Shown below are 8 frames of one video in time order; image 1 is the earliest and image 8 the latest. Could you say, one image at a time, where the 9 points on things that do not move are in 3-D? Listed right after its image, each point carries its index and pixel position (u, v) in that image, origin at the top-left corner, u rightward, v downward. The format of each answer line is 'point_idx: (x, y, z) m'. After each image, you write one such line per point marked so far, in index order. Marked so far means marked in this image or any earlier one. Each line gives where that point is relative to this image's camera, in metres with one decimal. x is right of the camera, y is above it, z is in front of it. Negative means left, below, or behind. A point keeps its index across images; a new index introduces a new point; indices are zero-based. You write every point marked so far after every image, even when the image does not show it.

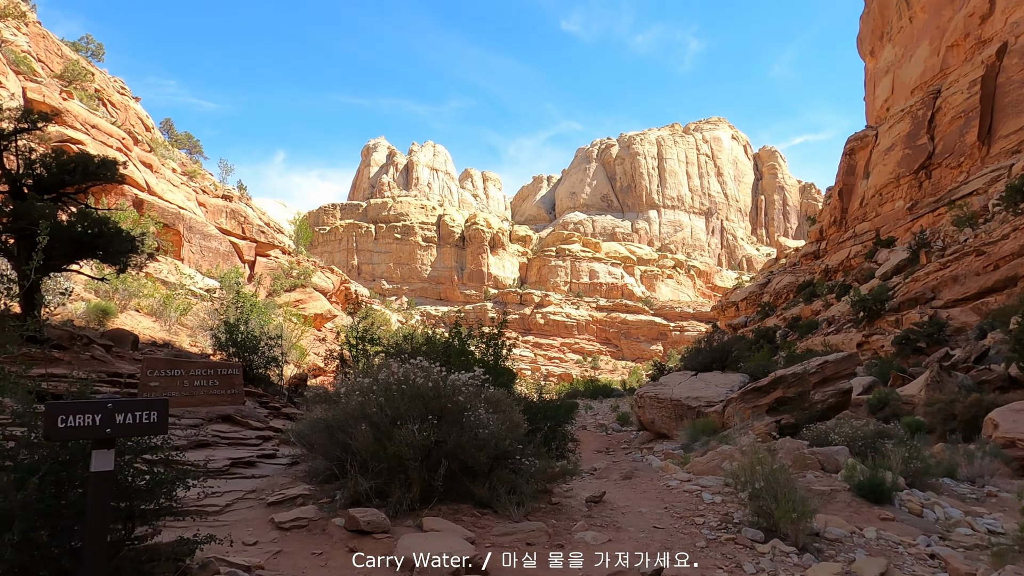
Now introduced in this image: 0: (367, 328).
0: (-2.9, -0.8, +13.2) m
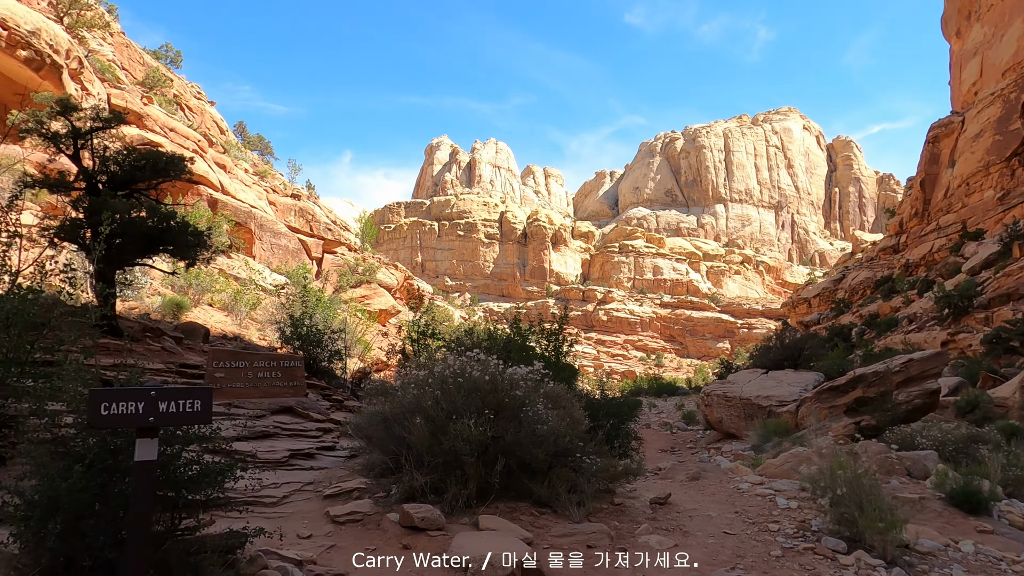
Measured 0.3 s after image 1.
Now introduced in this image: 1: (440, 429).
0: (-1.7, -0.7, +13.2) m
1: (-0.5, -1.1, +5.0) m
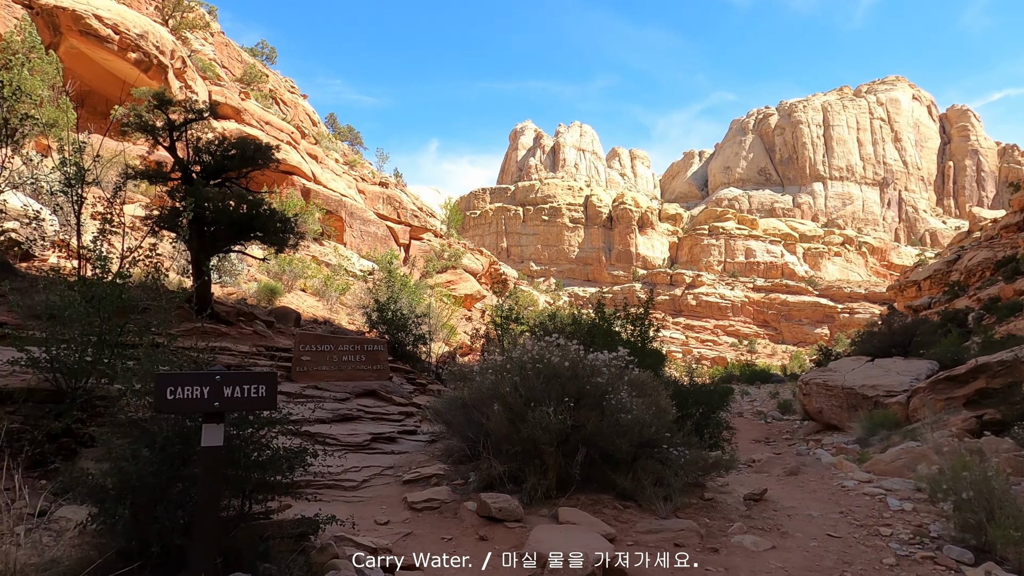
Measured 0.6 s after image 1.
0: (0.0, -0.4, +13.1) m
1: (+0.1, -0.9, +4.8) m
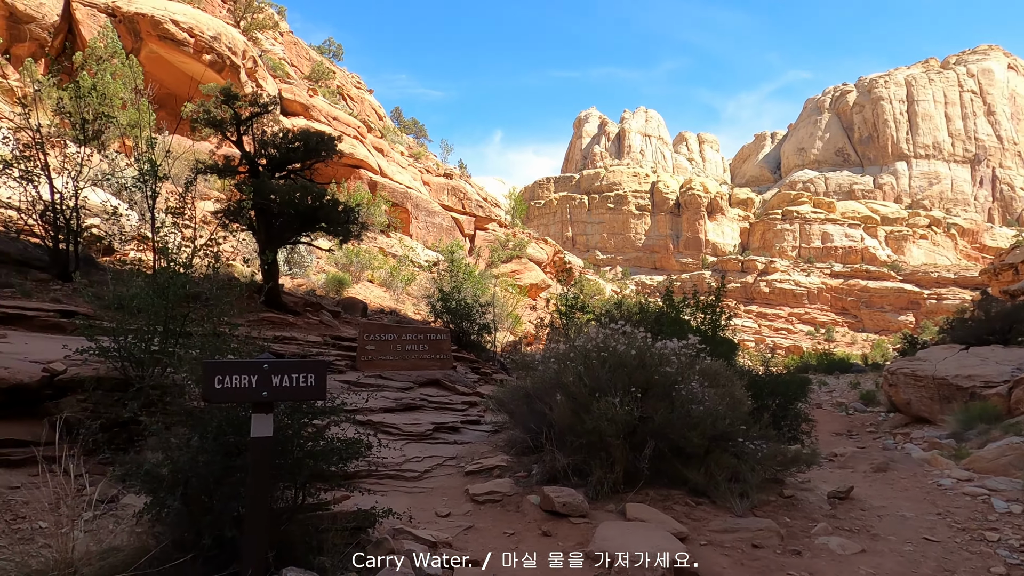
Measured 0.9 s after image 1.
0: (+1.2, -0.2, +12.9) m
1: (+0.5, -0.8, +4.6) m
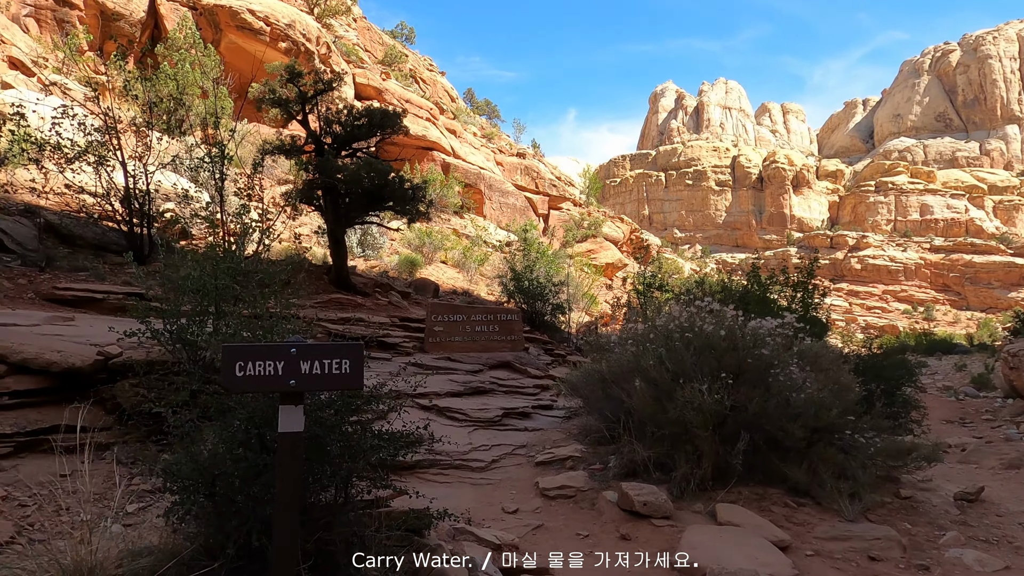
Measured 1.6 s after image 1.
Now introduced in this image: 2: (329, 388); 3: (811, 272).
0: (+2.6, +0.3, +12.2) m
1: (+1.0, -0.7, +4.1) m
2: (-0.6, -0.3, +2.1) m
3: (+4.0, +0.2, +8.9) m
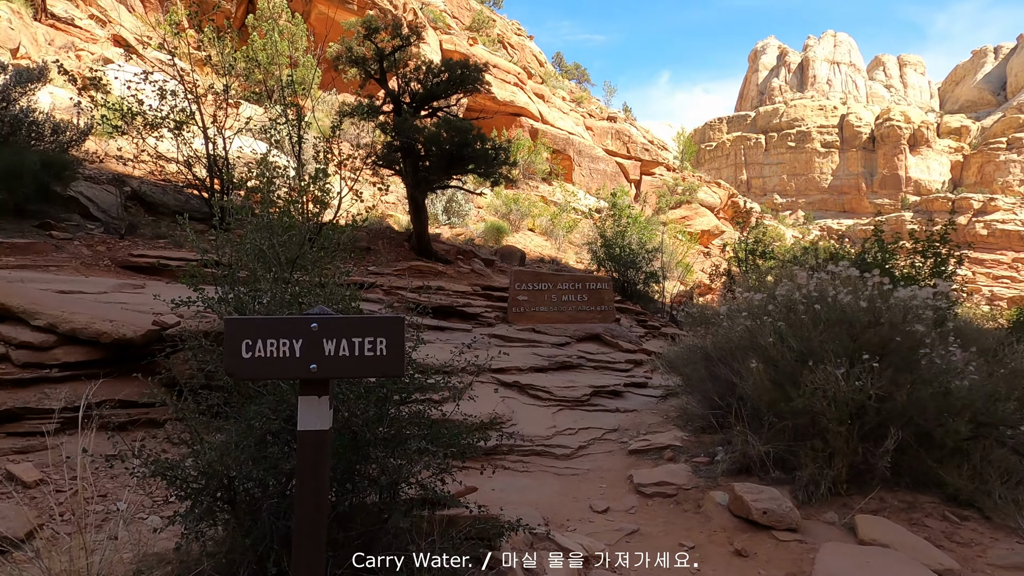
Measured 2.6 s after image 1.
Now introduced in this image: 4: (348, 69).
0: (+4.2, +0.8, +11.2) m
1: (+1.4, -0.5, +3.4) m
2: (-0.4, -0.2, +1.6) m
3: (+5.1, +0.6, +7.7) m
4: (-2.0, +2.6, +7.9) m
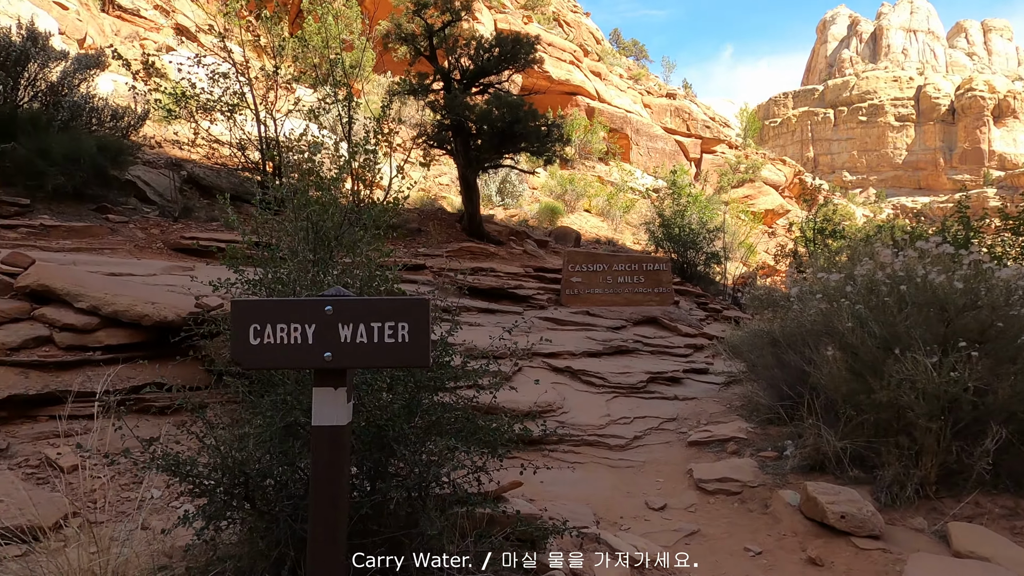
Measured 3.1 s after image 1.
0: (+5.0, +1.1, +10.5) m
1: (+1.7, -0.4, +3.1) m
2: (-0.3, -0.2, +1.4) m
3: (+5.7, +0.8, +7.0) m
4: (-1.3, +2.8, +7.7) m
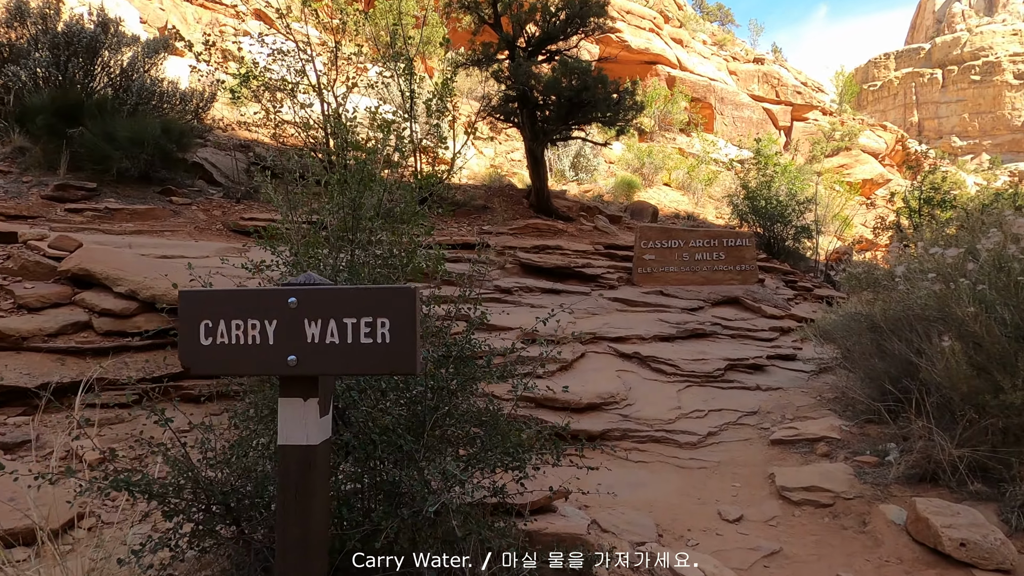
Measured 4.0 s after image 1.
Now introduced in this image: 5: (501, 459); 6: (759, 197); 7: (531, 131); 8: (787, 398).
0: (+6.1, +1.5, +9.5) m
1: (+1.9, -0.3, +2.6) m
2: (-0.3, -0.1, +1.1) m
3: (+6.4, +1.1, +5.9) m
4: (-0.6, +3.1, +7.4) m
5: (0.0, -0.4, +1.6) m
6: (+3.6, +1.4, +9.7) m
7: (+0.2, +1.8, +7.4) m
8: (+1.7, -0.7, +4.0) m
